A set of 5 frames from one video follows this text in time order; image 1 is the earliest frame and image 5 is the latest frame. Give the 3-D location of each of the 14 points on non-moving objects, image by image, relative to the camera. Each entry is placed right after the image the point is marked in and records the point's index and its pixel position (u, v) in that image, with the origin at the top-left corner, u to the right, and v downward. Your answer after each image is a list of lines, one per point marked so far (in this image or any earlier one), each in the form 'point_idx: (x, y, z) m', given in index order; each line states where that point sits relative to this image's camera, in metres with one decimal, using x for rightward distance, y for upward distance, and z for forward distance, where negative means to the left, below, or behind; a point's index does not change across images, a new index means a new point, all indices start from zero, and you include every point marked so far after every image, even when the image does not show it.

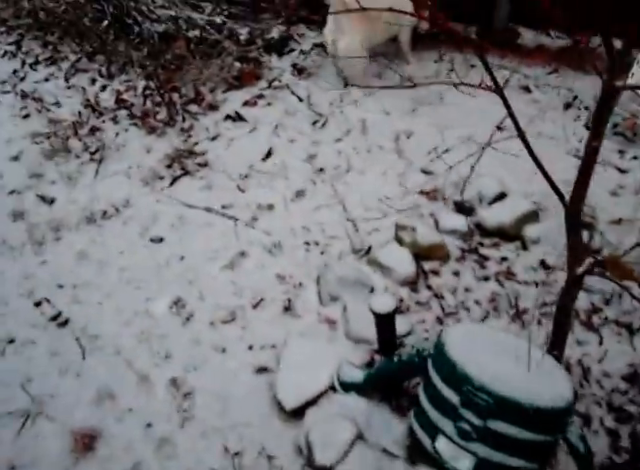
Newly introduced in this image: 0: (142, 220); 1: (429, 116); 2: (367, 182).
0: (-0.9, +0.1, +3.2) m
1: (+0.6, +0.7, +3.6) m
2: (+0.2, +0.3, +3.2) m
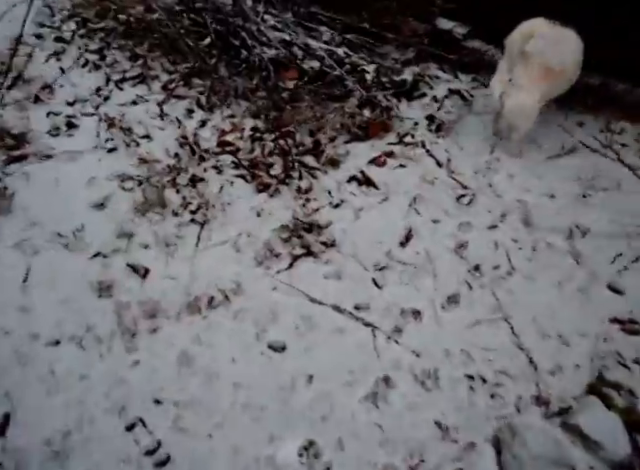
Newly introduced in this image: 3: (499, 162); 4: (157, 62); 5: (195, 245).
0: (-0.3, -0.3, +2.5) m
1: (+1.3, +0.1, +2.9) m
2: (+0.9, -0.2, +2.6) m
3: (+0.9, +0.4, +3.2) m
4: (-1.0, +1.1, +3.8) m
5: (-0.6, 0.0, +2.8) m
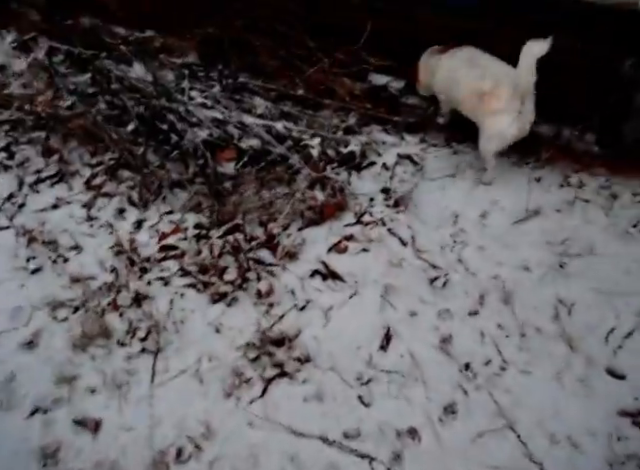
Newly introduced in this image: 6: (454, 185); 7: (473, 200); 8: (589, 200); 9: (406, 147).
0: (-0.3, -0.8, +2.2) m
1: (+1.2, -0.2, +2.8) m
2: (+0.8, -0.6, +2.4) m
3: (+0.7, 0.0, +3.0) m
4: (-1.3, +0.4, +3.4) m
5: (-0.7, -0.6, +2.4) m
6: (+0.7, +0.3, +3.3) m
7: (+0.8, +0.2, +3.2) m
8: (+1.4, +0.2, +3.1) m
9: (+0.5, +0.5, +3.5) m
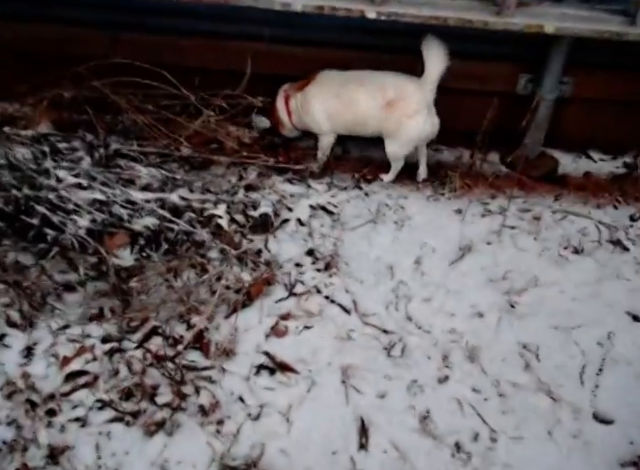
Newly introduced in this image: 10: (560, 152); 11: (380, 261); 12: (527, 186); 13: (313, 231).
0: (-0.2, -1.2, +1.8) m
1: (+0.9, -0.3, +2.7) m
2: (+0.8, -0.8, +2.2) m
3: (+0.4, -0.2, +2.8) m
4: (-1.7, -0.2, +2.7) m
5: (-0.7, -1.0, +1.9) m
6: (+0.3, 0.0, +3.1) m
7: (+0.4, -0.1, +3.0) m
8: (+1.0, 0.0, +3.1) m
9: (0.0, +0.2, +3.2) m
10: (+1.3, +0.5, +3.4) m
11: (+0.3, -0.1, +2.9) m
12: (+1.1, +0.3, +3.3) m
13: (0.0, 0.0, +3.0) m
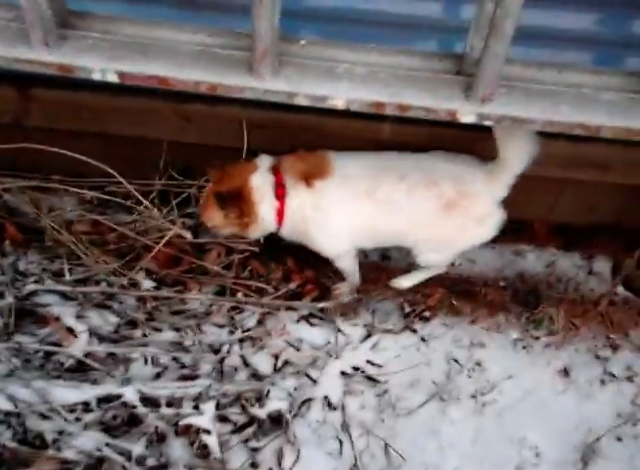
0: (-0.1, -1.9, +0.9) m
1: (+1.1, -1.0, +1.7) m
2: (+0.9, -1.5, +1.3) m
3: (+0.5, -0.9, +1.8) m
4: (-1.6, -0.8, +1.6) m
5: (-0.5, -1.8, +1.0) m
6: (+0.4, -0.6, +2.0) m
7: (+0.5, -0.7, +2.0) m
8: (+1.1, -0.6, +2.0) m
9: (+0.1, -0.4, +2.1) m
10: (+1.4, -0.1, +2.4) m
11: (+0.4, -0.8, +1.9) m
12: (+1.2, -0.3, +2.2) m
13: (+0.1, -0.6, +2.0) m
